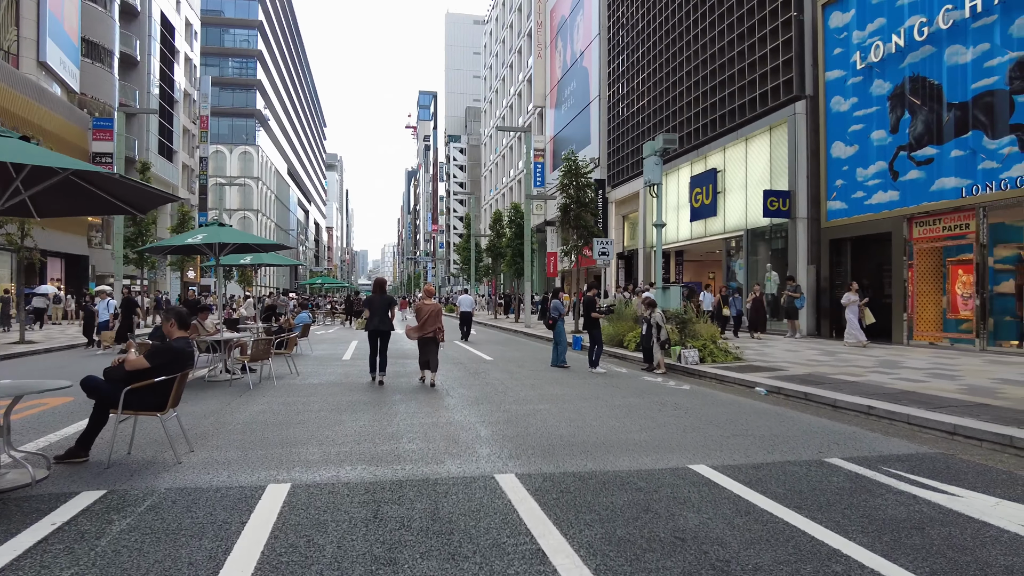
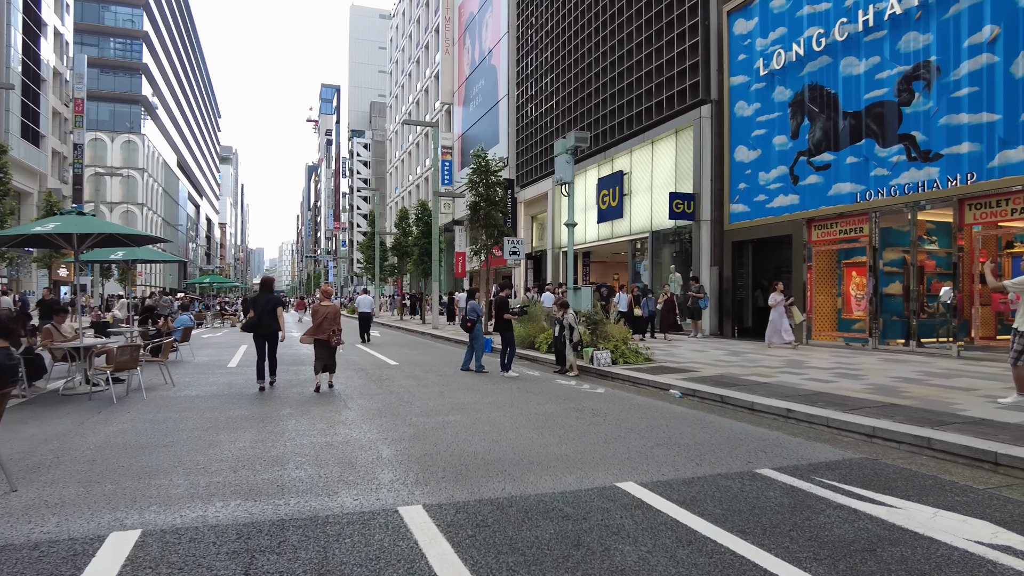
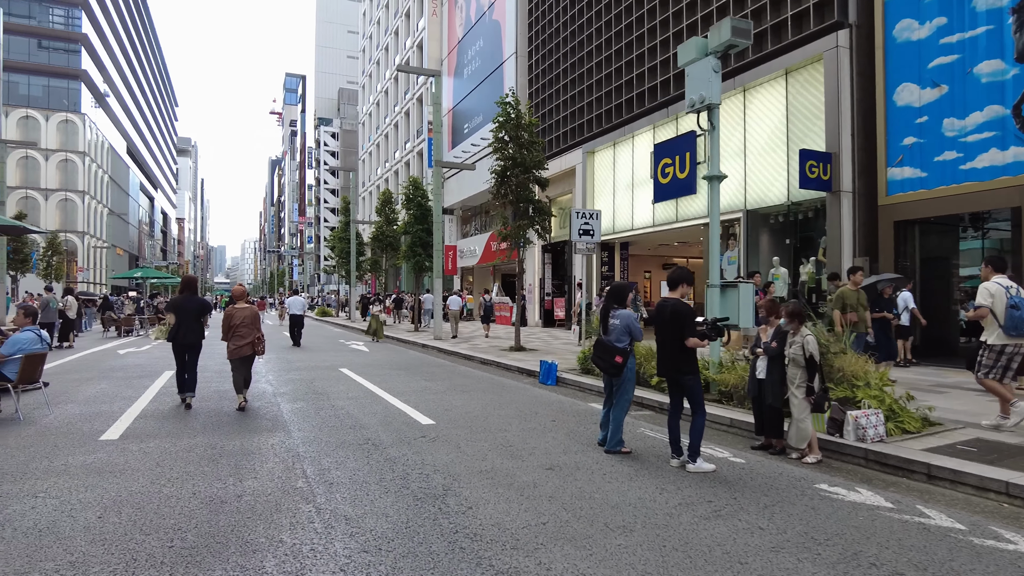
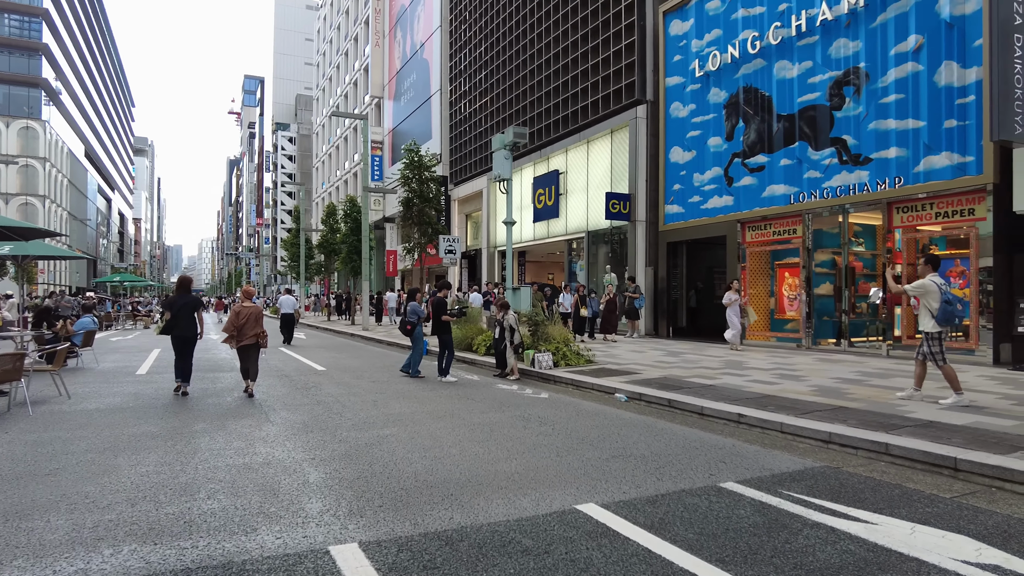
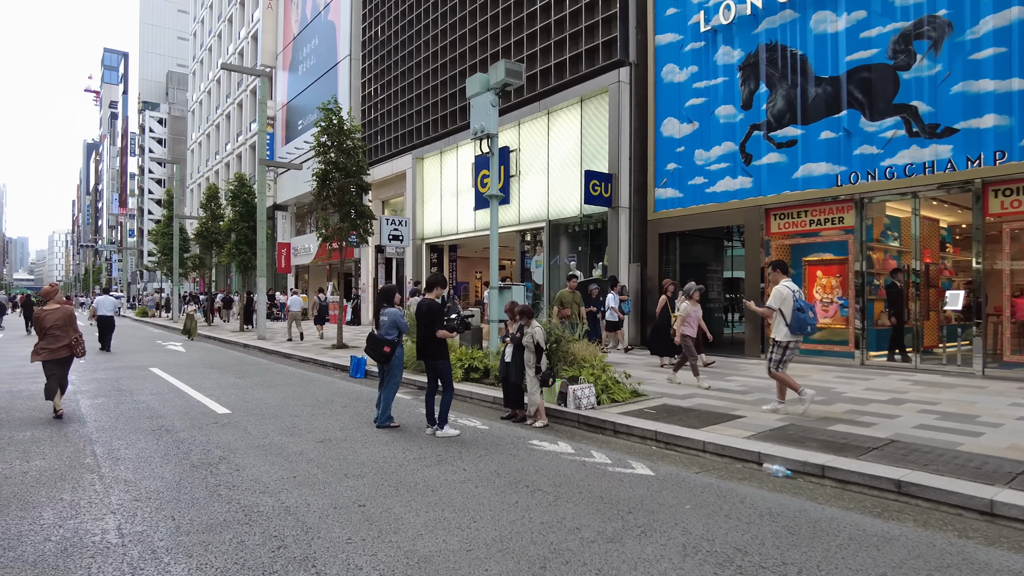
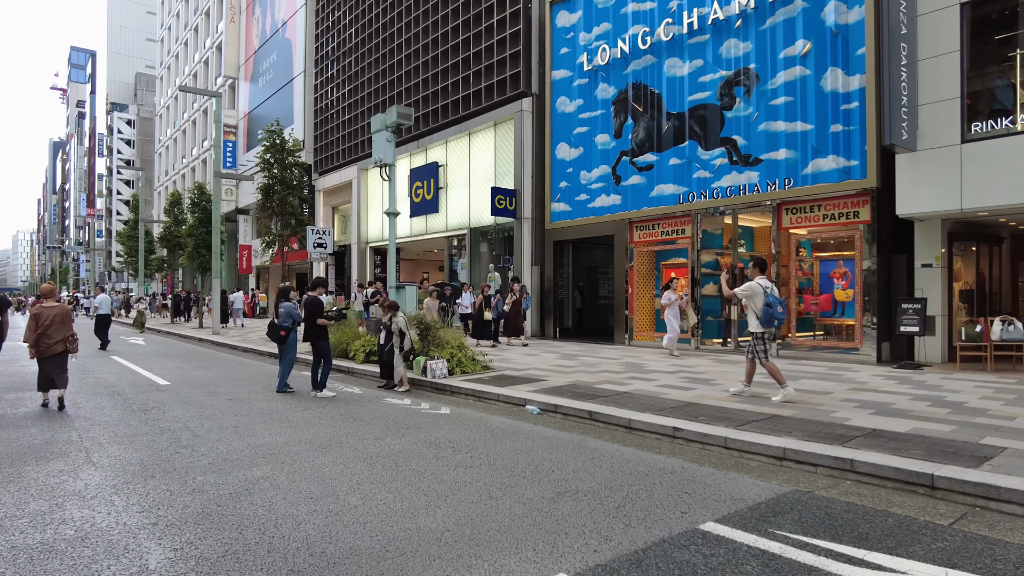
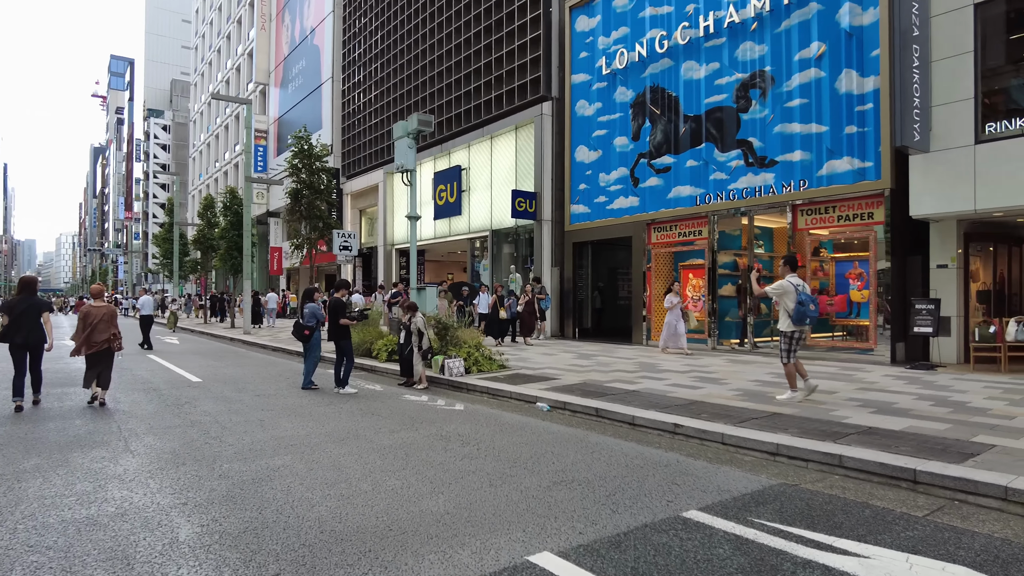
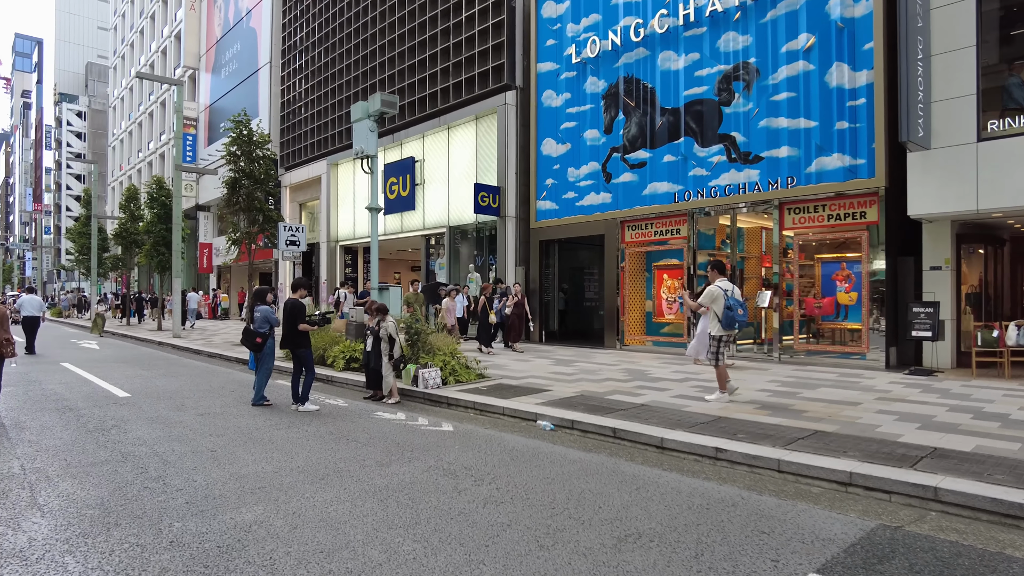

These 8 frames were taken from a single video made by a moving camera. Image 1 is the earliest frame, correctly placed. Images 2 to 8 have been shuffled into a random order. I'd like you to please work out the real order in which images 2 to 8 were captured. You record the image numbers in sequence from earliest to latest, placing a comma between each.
2, 4, 7, 6, 8, 5, 3
